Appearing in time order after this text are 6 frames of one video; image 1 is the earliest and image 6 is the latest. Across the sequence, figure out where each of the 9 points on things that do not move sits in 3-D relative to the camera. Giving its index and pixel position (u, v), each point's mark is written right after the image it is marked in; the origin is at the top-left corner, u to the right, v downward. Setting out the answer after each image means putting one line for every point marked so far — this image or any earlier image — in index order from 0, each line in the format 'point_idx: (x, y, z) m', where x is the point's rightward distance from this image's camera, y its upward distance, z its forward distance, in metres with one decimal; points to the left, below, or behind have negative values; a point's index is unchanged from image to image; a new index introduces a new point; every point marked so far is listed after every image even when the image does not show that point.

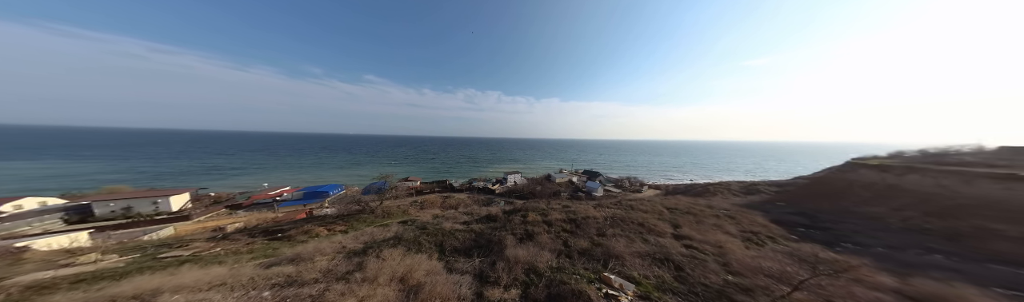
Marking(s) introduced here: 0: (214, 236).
0: (-17.9, -5.2, +11.7) m
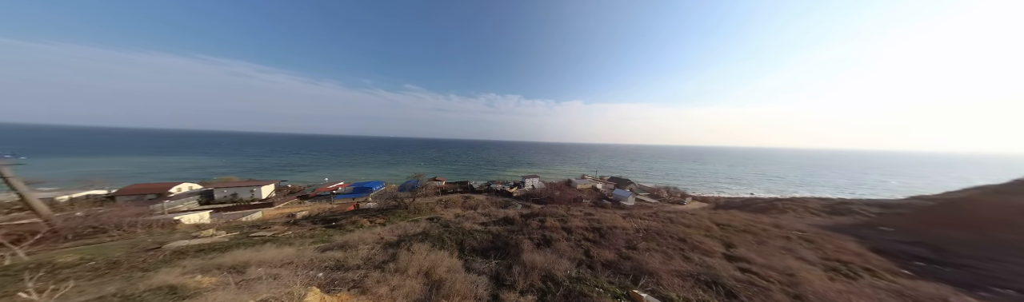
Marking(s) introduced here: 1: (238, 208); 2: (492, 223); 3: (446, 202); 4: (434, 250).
0: (-16.6, -5.2, +14.4) m
1: (-24.2, -5.0, +16.8) m
2: (-1.6, -5.6, +14.6) m
3: (-7.0, -4.9, +18.0) m
4: (-4.2, -5.7, +10.6) m
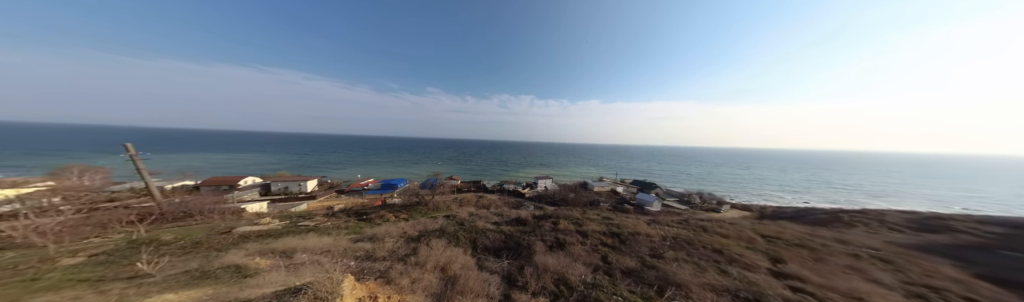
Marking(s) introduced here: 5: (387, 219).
0: (-15.6, -5.2, +16.3) m
1: (-22.9, -4.9, +19.4) m
2: (-0.6, -5.7, +15.0) m
3: (-5.6, -5.0, +19.0) m
4: (-3.6, -5.7, +11.2) m
5: (-9.5, -5.3, +14.4) m
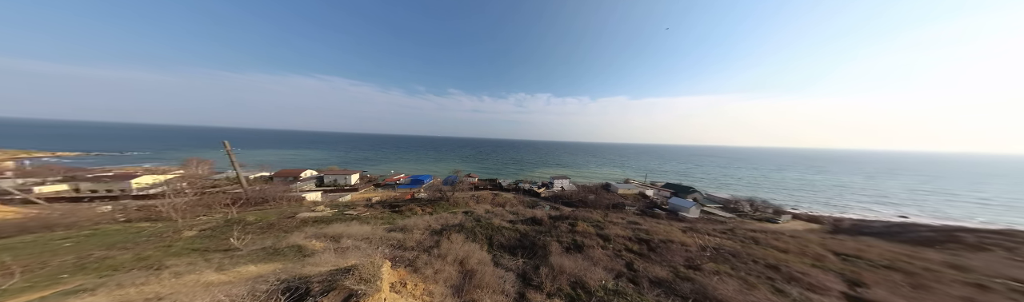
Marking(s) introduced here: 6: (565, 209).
0: (-14.0, -5.1, +18.4) m
1: (-20.9, -4.7, +22.3) m
2: (+0.6, -5.7, +15.2) m
3: (-3.8, -4.9, +19.8) m
4: (-2.7, -5.7, +11.8) m
5: (-8.2, -5.2, +15.7) m
6: (+5.6, -6.1, +19.9) m
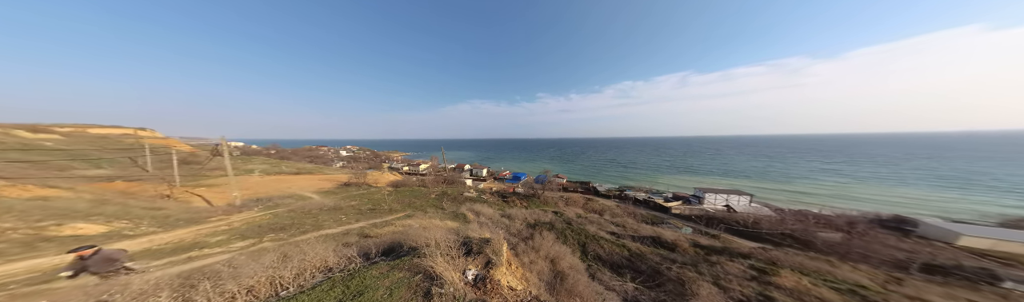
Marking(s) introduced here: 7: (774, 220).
0: (-2.7, -5.0, +22.3) m
1: (-5.6, -4.7, +29.7) m
2: (+6.9, -5.5, +10.7) m
3: (+6.2, -4.7, +17.1) m
4: (+2.2, -5.5, +10.2) m
5: (+0.3, -5.0, +16.6) m
6: (+13.7, -5.8, +11.4) m
7: (+19.9, -5.3, +14.2) m
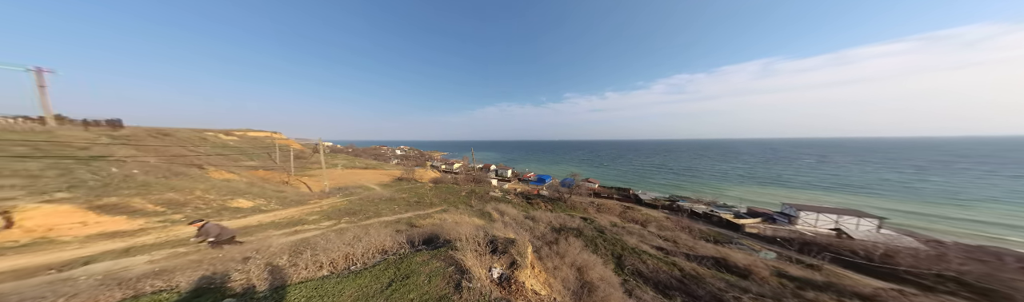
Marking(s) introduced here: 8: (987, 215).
0: (+0.4, -4.6, +21.1) m
1: (-1.3, -4.3, +28.9) m
2: (+7.8, -5.1, +8.1) m
3: (+8.2, -4.4, +14.5) m
4: (+3.0, -5.1, +8.4) m
5: (+2.3, -4.6, +15.1) m
6: (+14.6, -5.6, +7.6) m
7: (+21.2, -5.2, +9.2) m
8: (+33.6, -4.4, +14.0) m
